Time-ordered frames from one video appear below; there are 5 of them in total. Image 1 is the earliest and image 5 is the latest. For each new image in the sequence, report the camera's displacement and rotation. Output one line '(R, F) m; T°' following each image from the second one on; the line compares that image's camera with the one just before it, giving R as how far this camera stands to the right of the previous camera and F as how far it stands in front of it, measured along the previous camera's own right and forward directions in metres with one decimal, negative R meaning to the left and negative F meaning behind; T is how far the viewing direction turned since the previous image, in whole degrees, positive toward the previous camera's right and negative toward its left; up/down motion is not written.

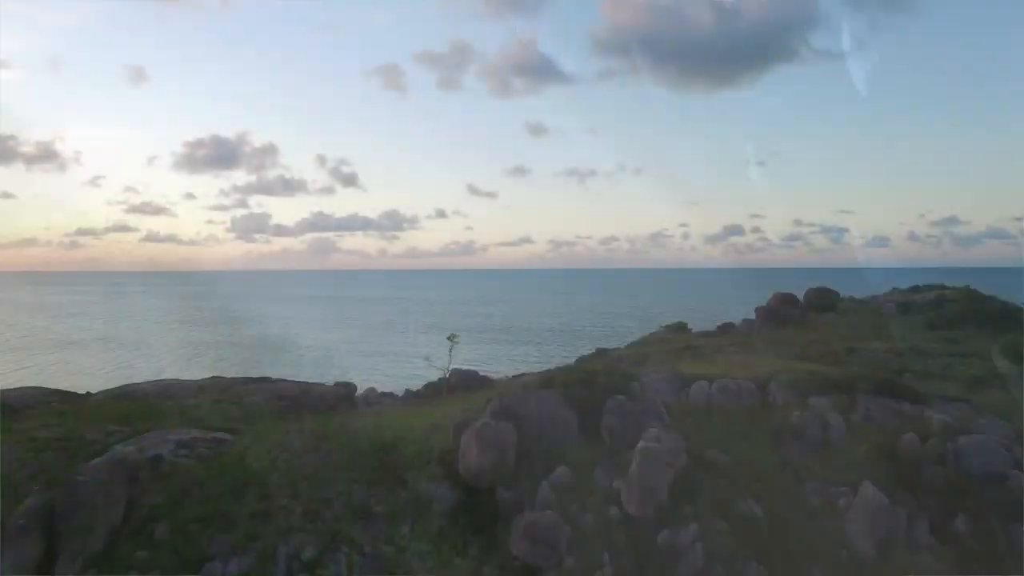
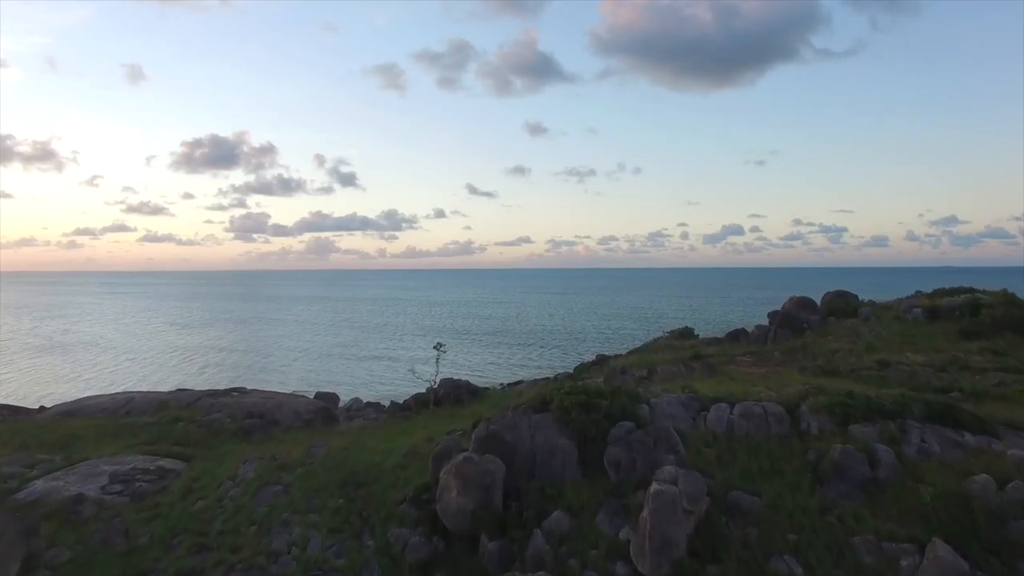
(+0.3, +3.0) m; 0°
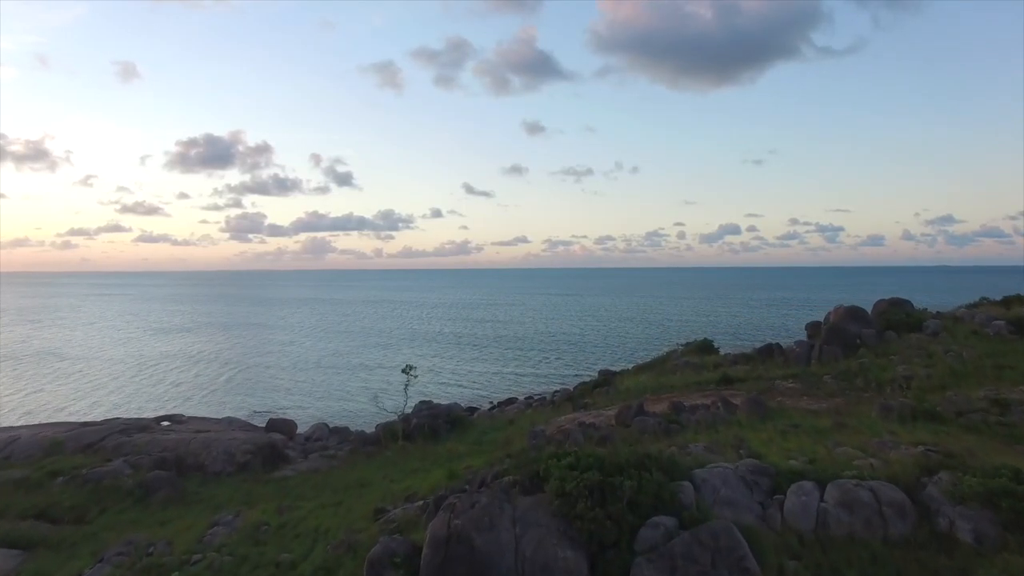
(+0.4, +6.4) m; 0°
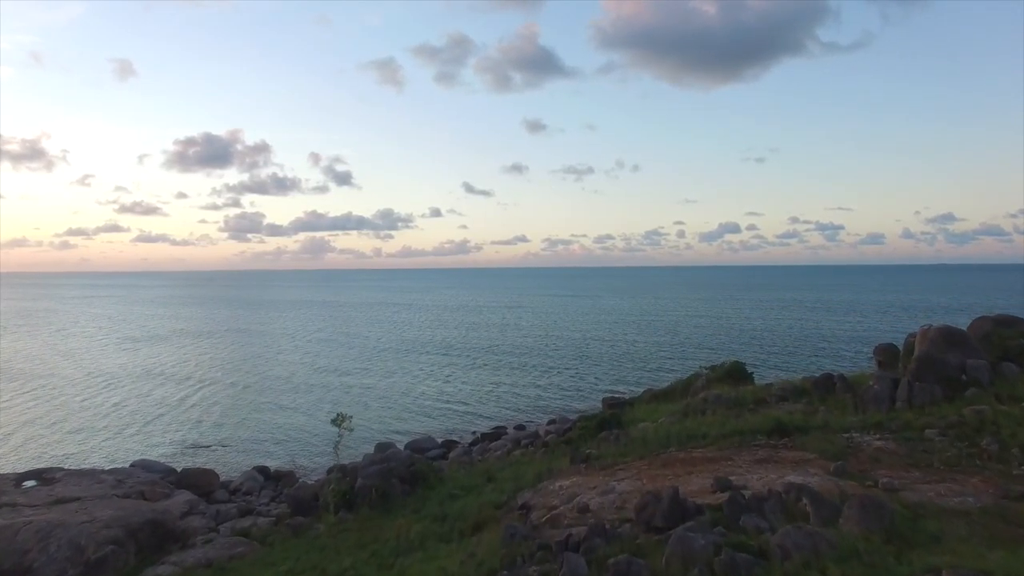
(+0.8, +7.8) m; 0°
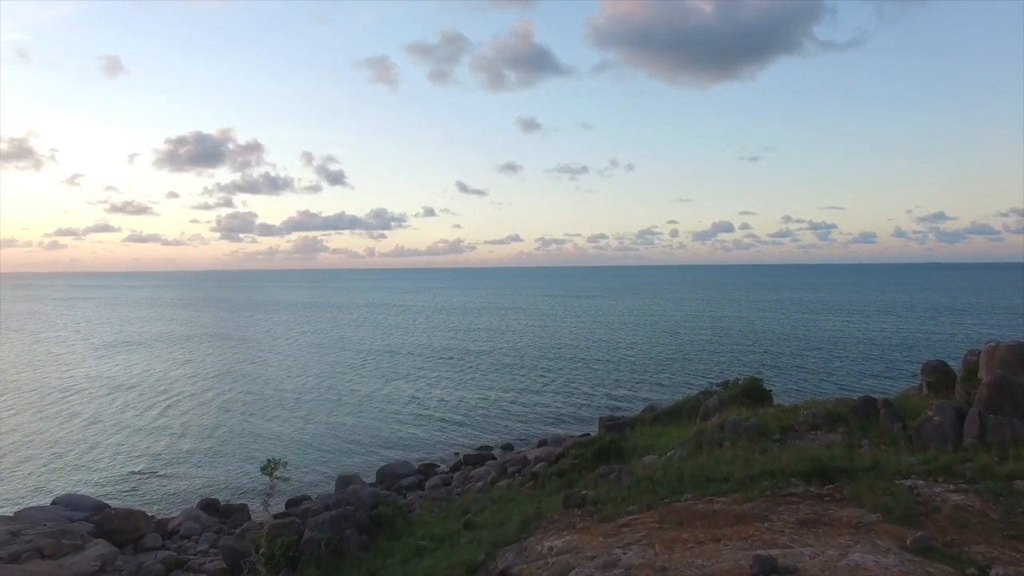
(+0.4, +4.2) m; 0°
